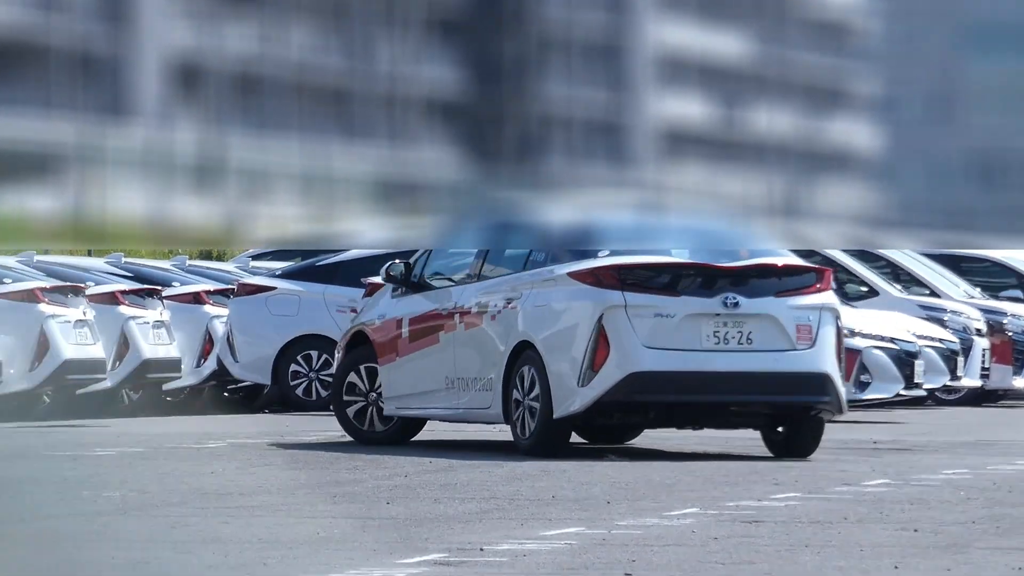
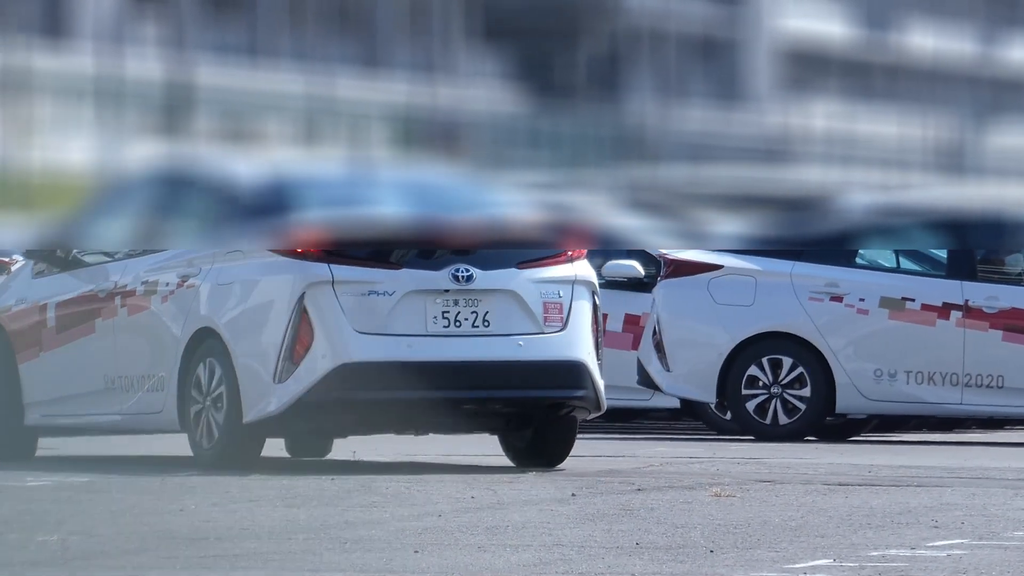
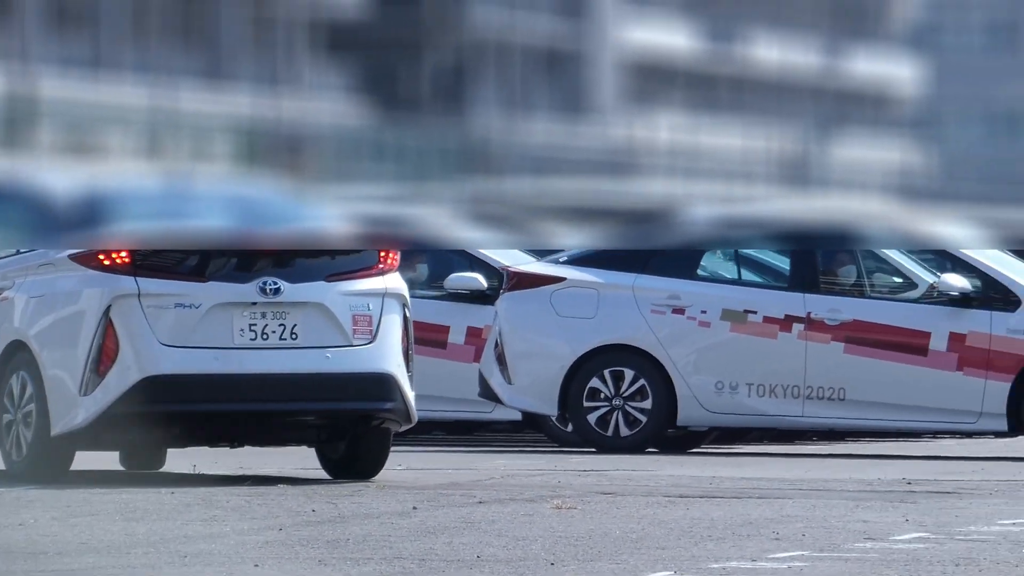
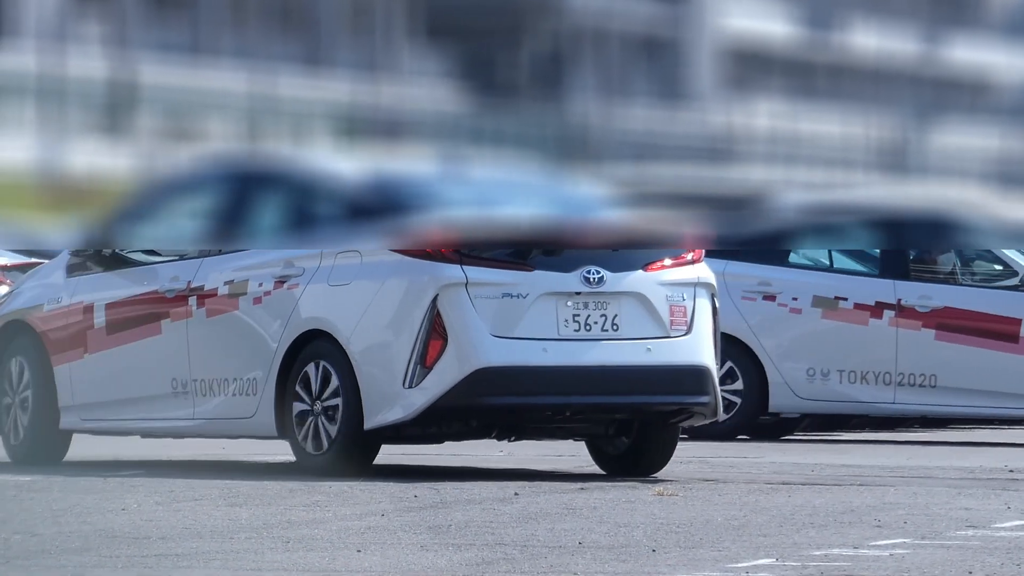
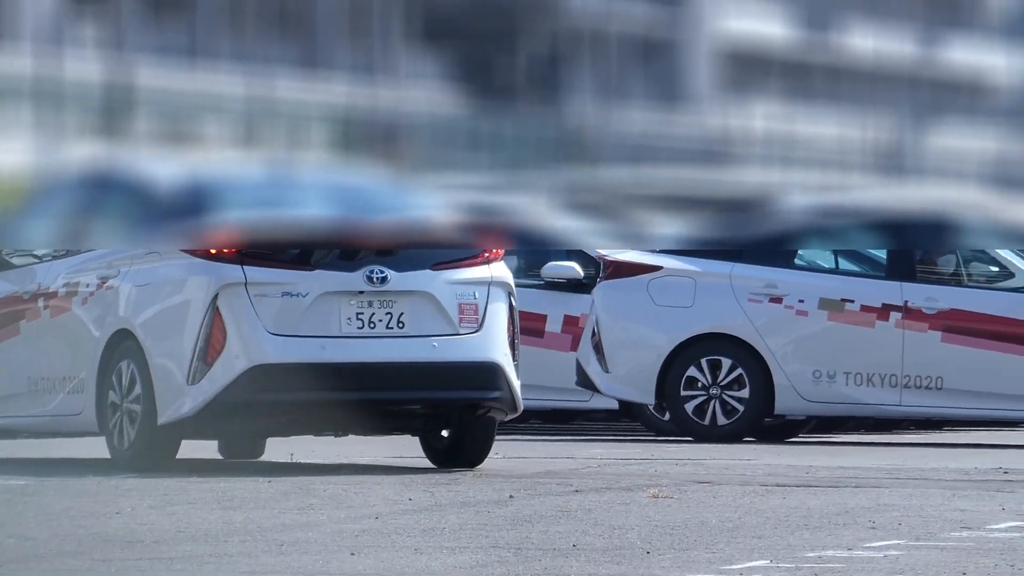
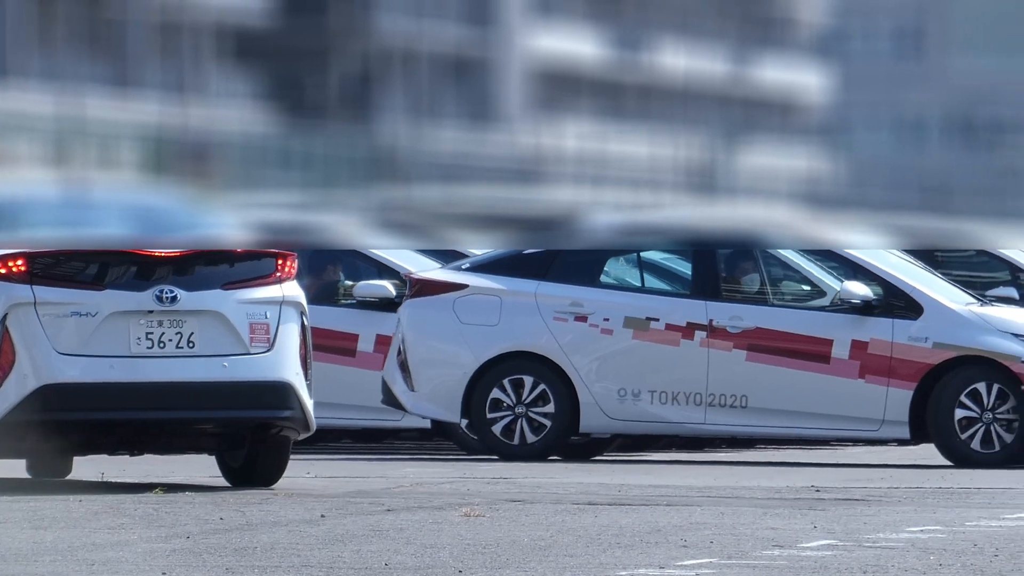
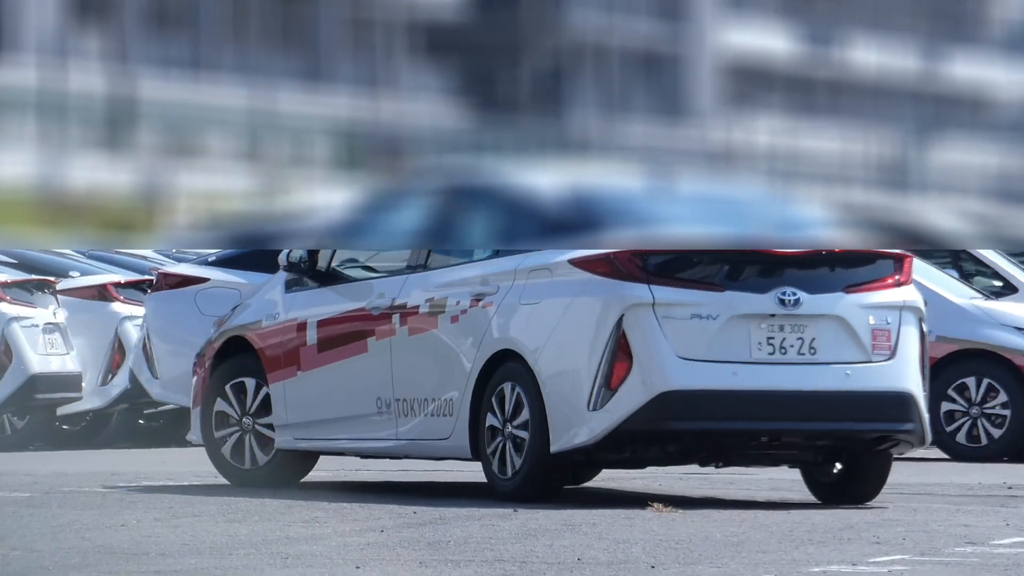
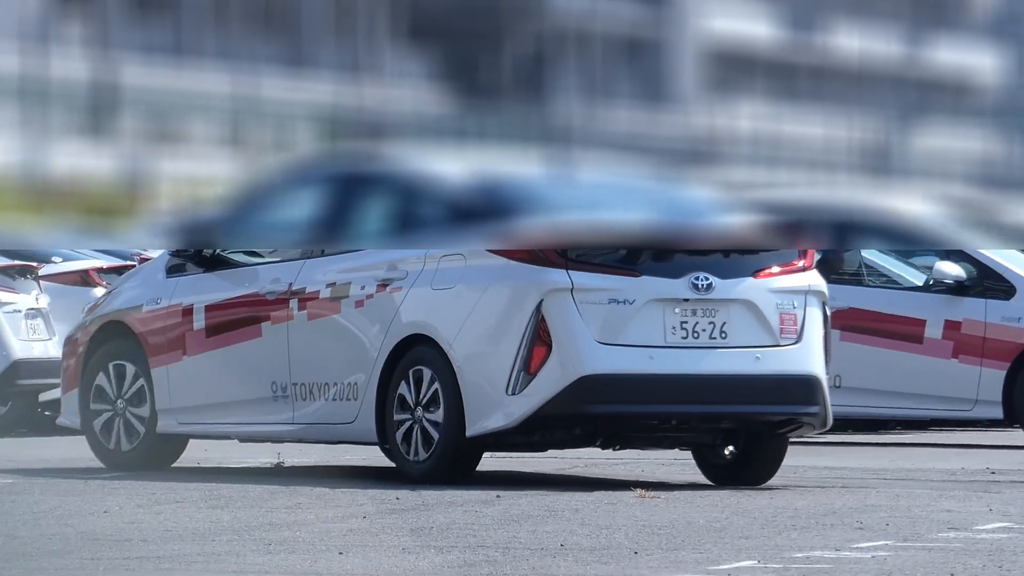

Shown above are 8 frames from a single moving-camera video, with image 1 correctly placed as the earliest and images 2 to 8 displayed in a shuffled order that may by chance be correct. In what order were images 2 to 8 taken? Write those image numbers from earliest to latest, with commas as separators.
7, 8, 4, 2, 5, 3, 6
